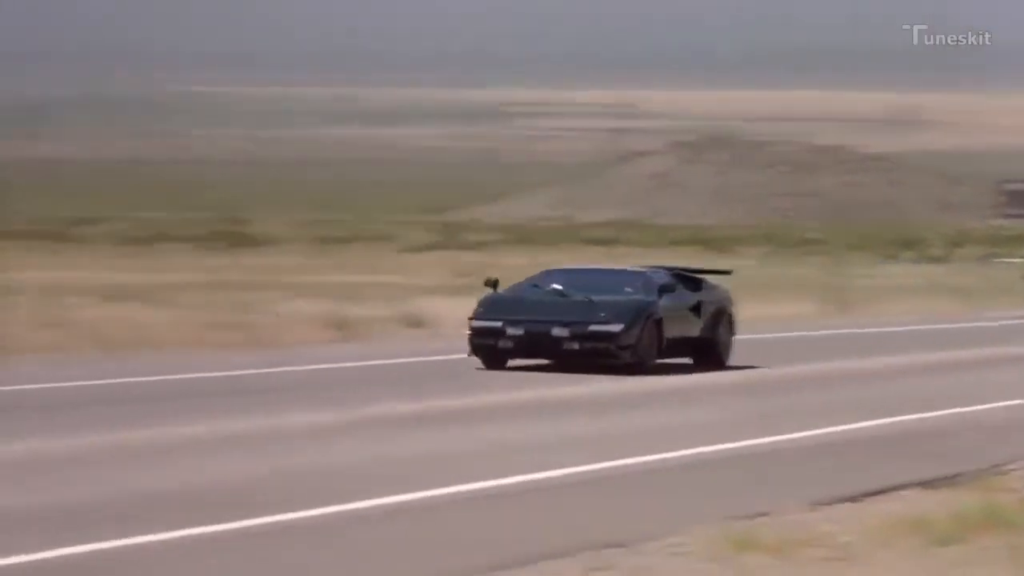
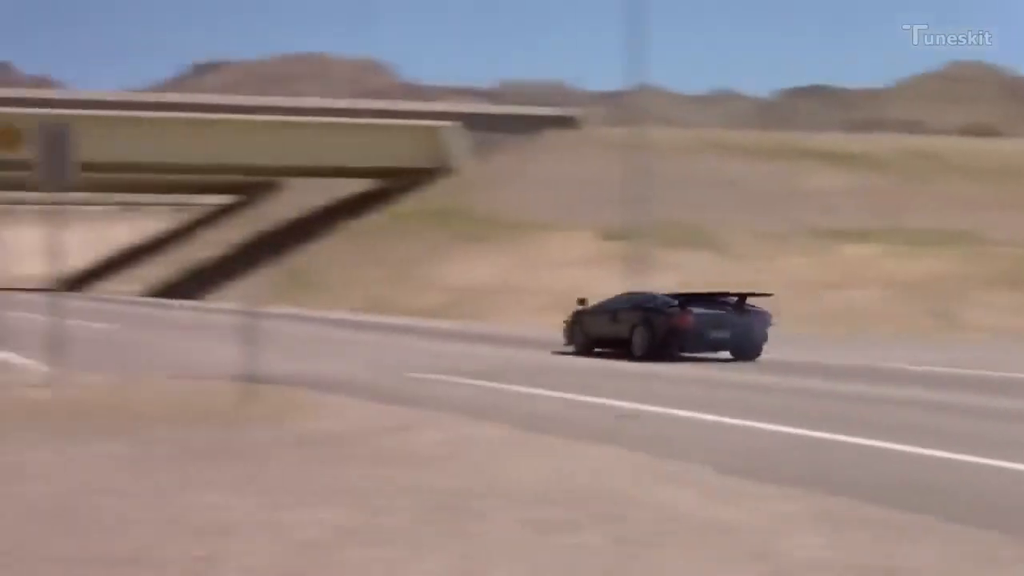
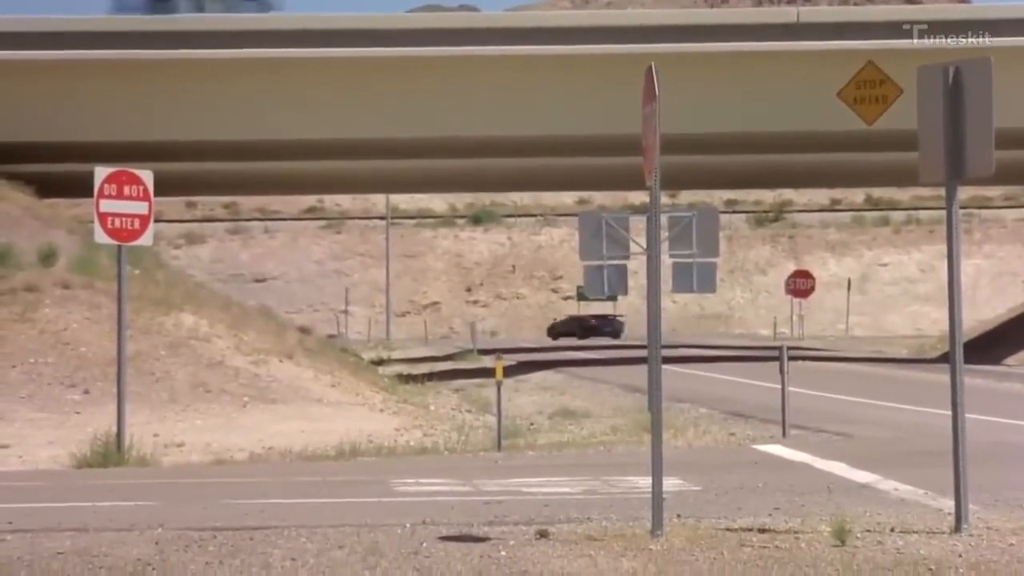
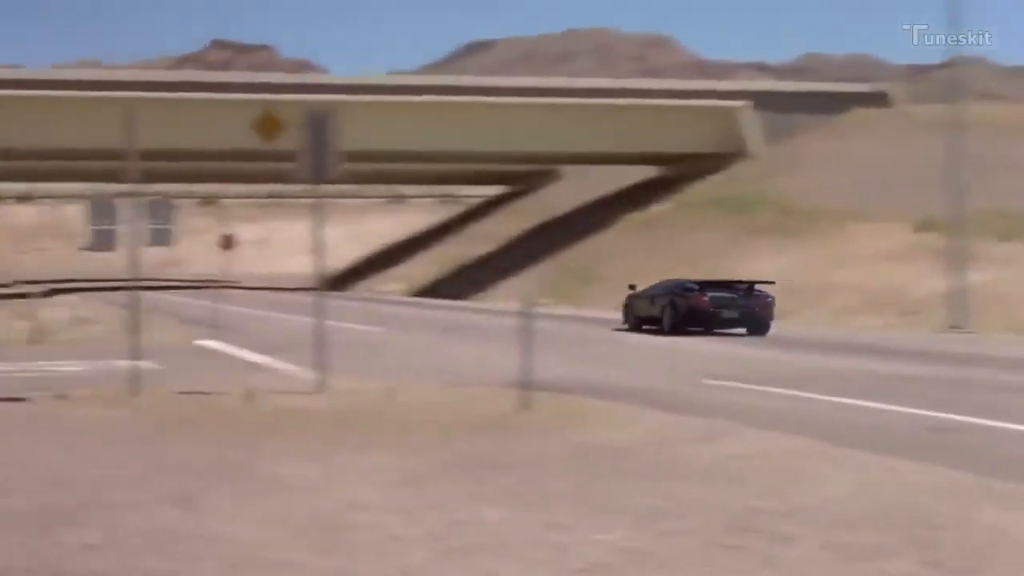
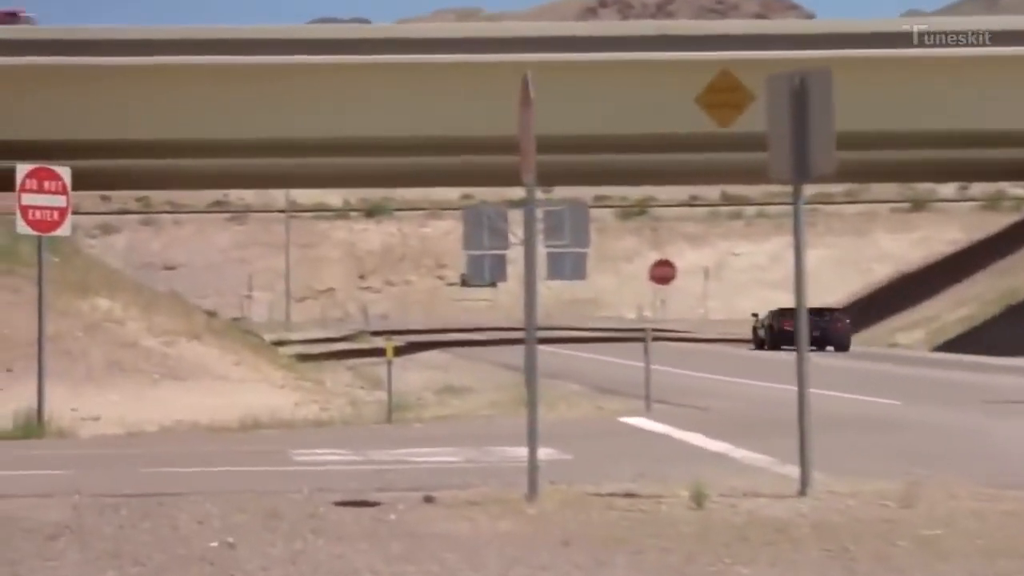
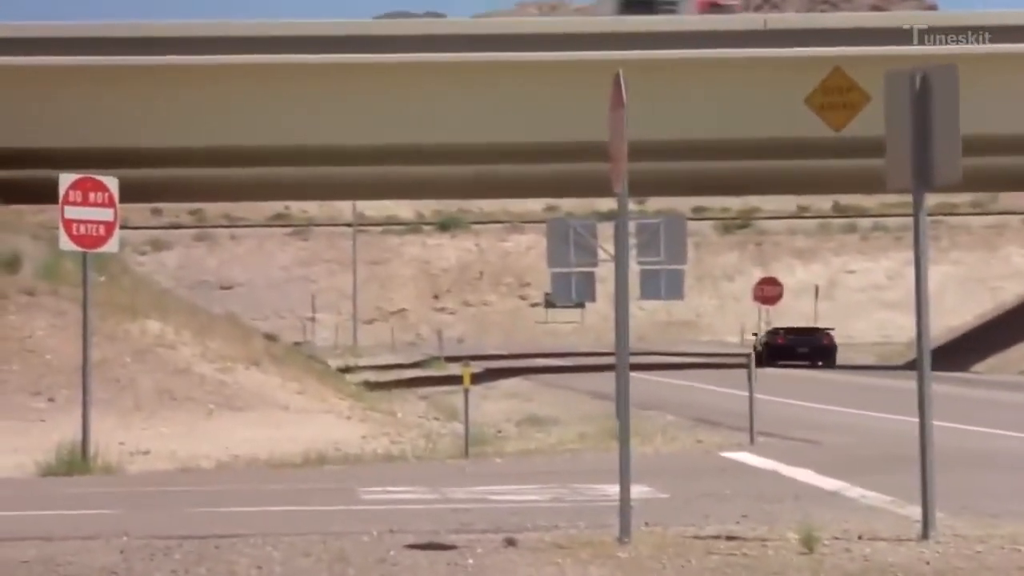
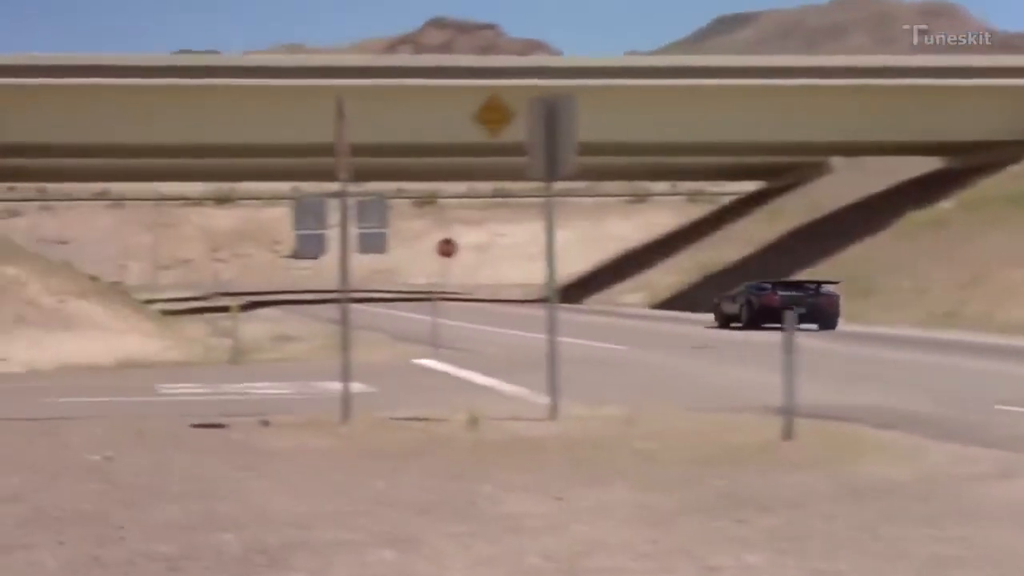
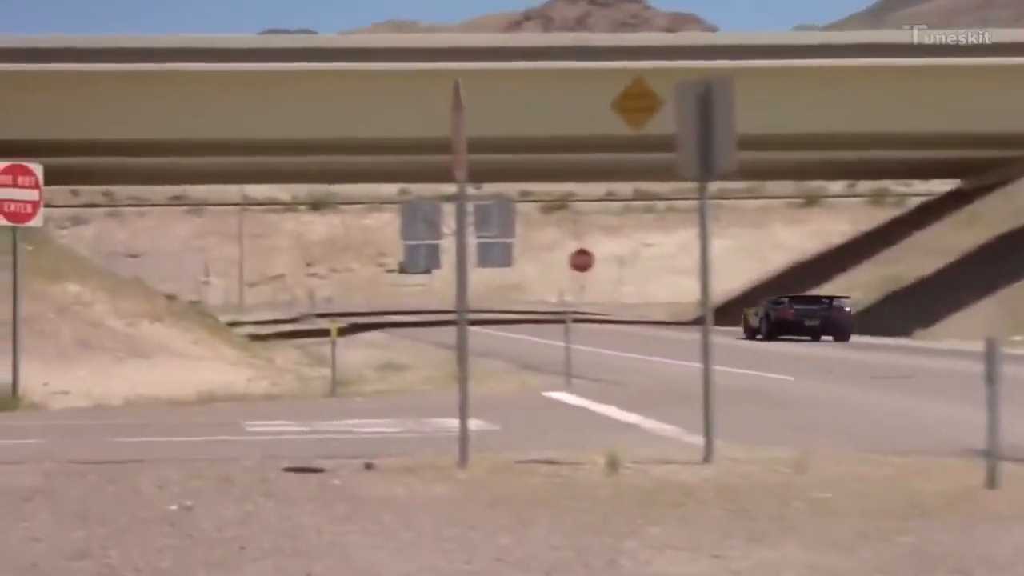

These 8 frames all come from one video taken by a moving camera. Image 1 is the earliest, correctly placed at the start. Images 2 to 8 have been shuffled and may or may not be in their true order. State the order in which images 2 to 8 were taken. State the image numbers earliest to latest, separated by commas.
2, 4, 7, 8, 5, 6, 3
